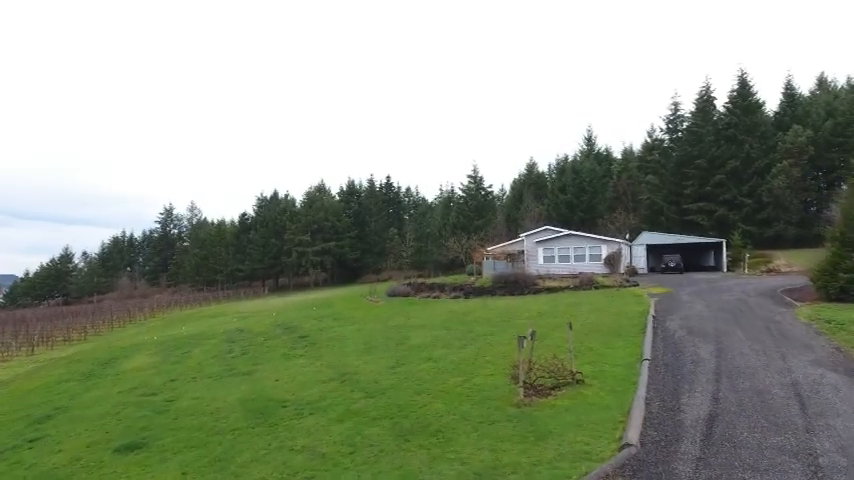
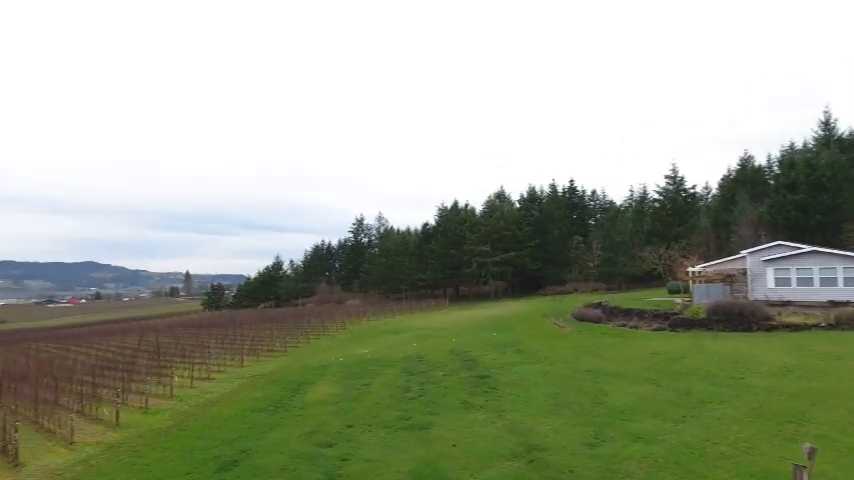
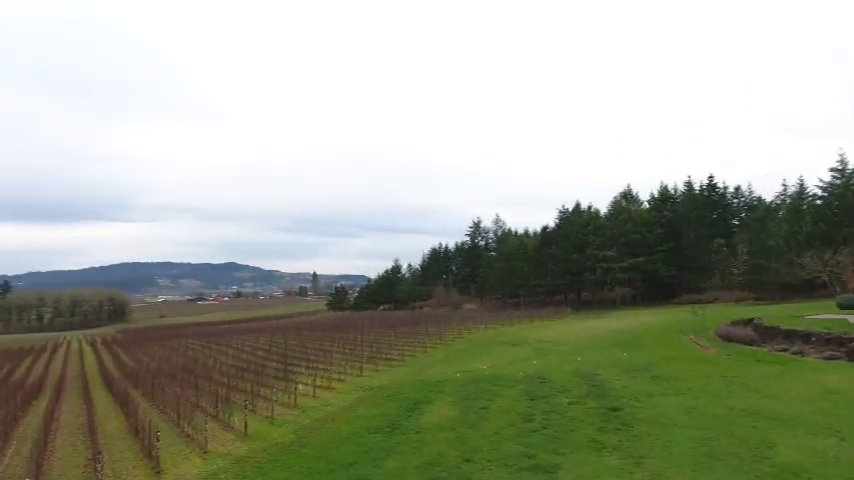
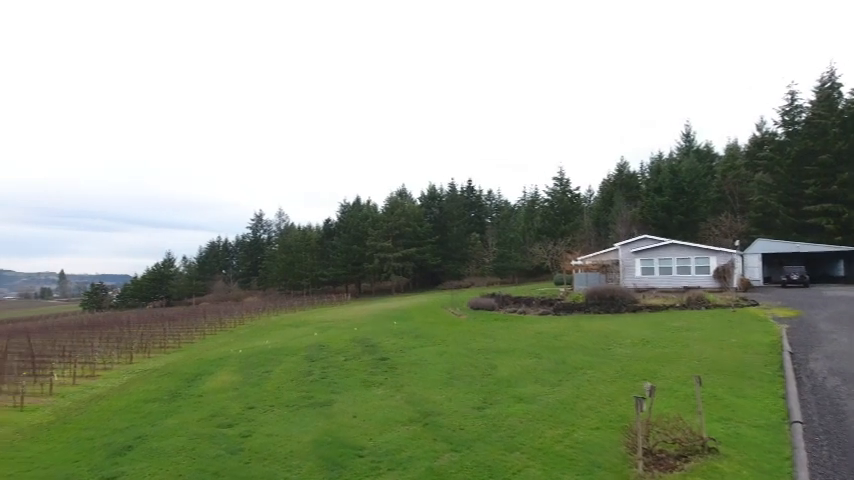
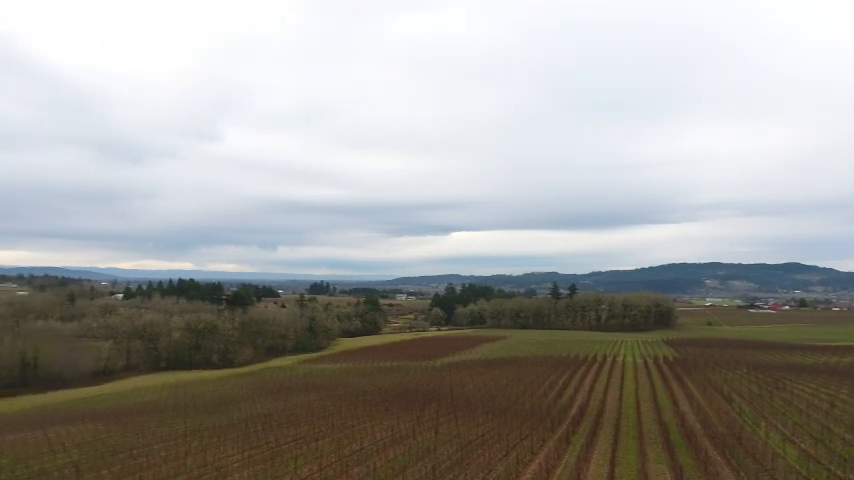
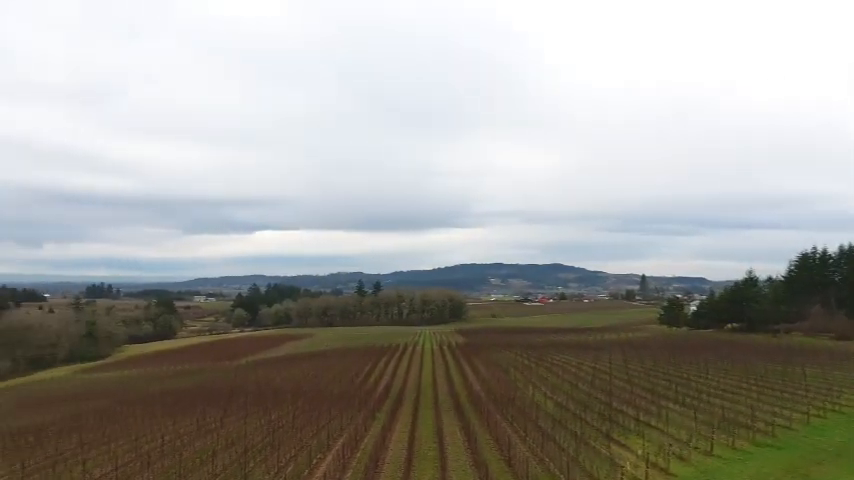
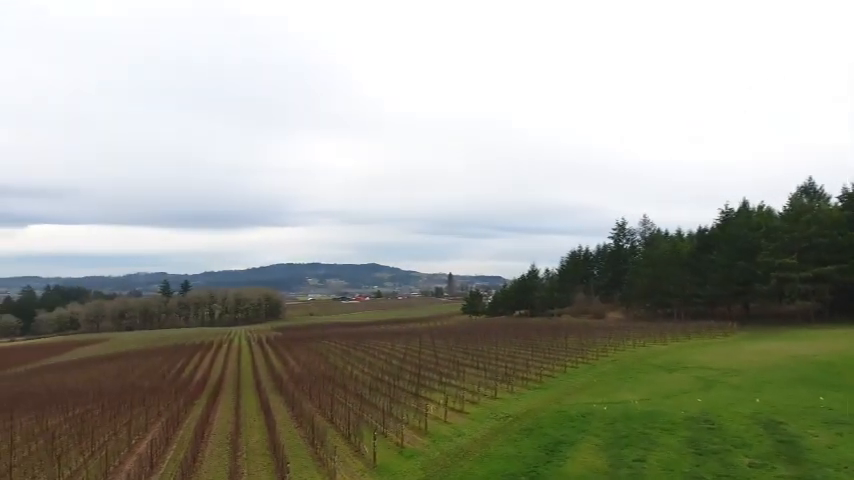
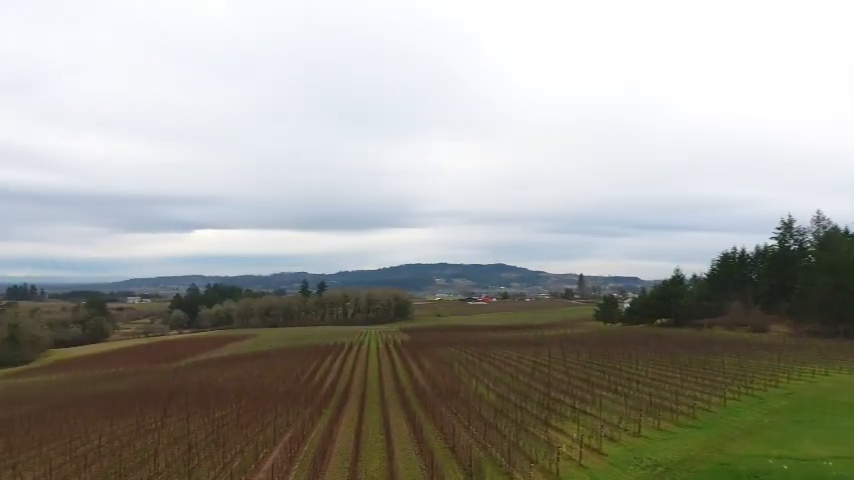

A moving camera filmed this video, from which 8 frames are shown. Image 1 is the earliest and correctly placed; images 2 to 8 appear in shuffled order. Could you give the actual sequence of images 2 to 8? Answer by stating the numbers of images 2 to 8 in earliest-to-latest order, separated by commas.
4, 2, 3, 7, 8, 6, 5
